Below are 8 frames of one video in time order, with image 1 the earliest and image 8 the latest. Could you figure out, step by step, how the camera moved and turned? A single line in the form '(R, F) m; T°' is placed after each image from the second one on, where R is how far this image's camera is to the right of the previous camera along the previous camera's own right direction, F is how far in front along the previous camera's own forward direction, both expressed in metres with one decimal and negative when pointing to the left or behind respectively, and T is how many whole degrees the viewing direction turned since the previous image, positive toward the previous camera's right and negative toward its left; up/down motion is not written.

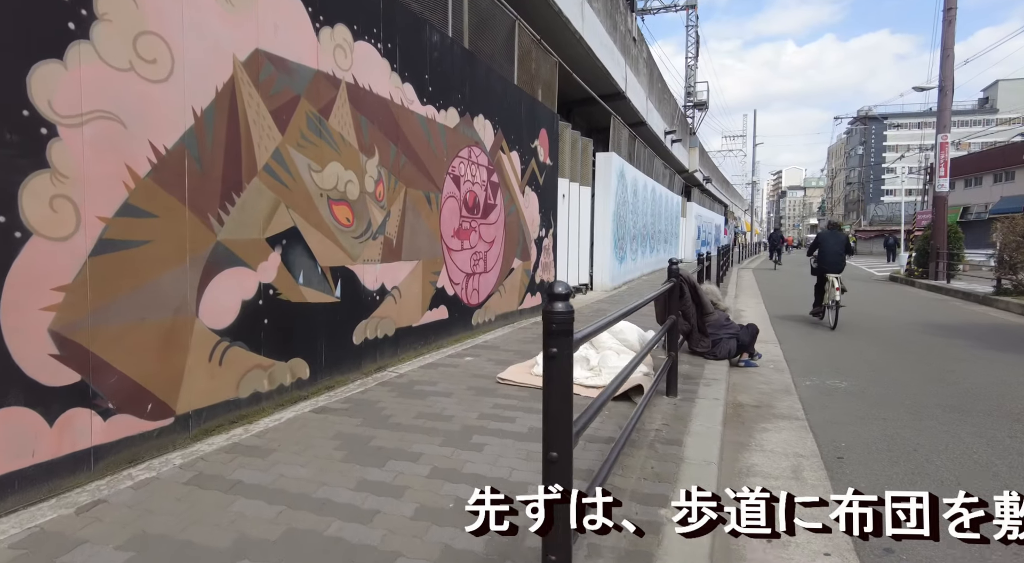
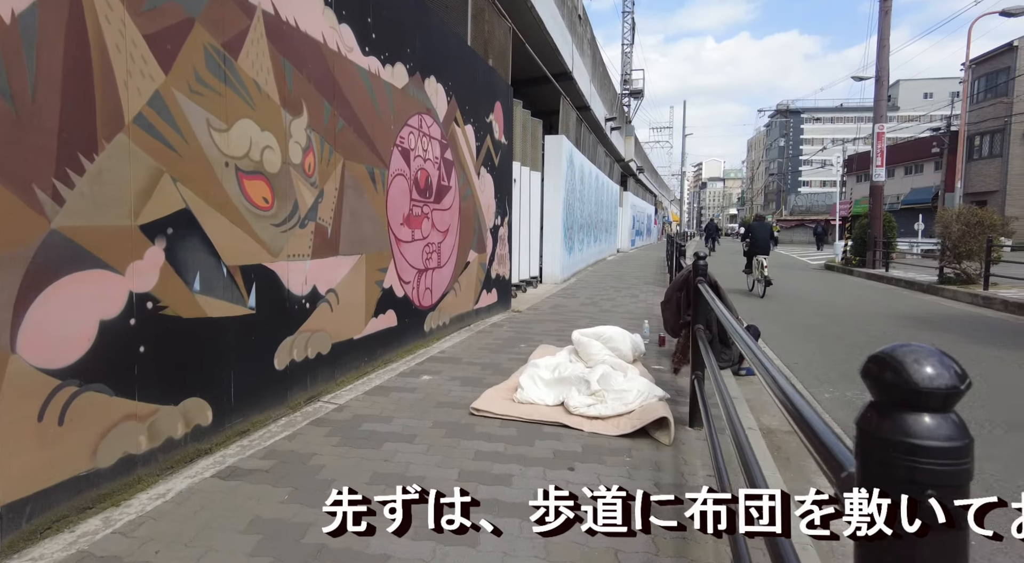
(-0.3, +1.2) m; +6°
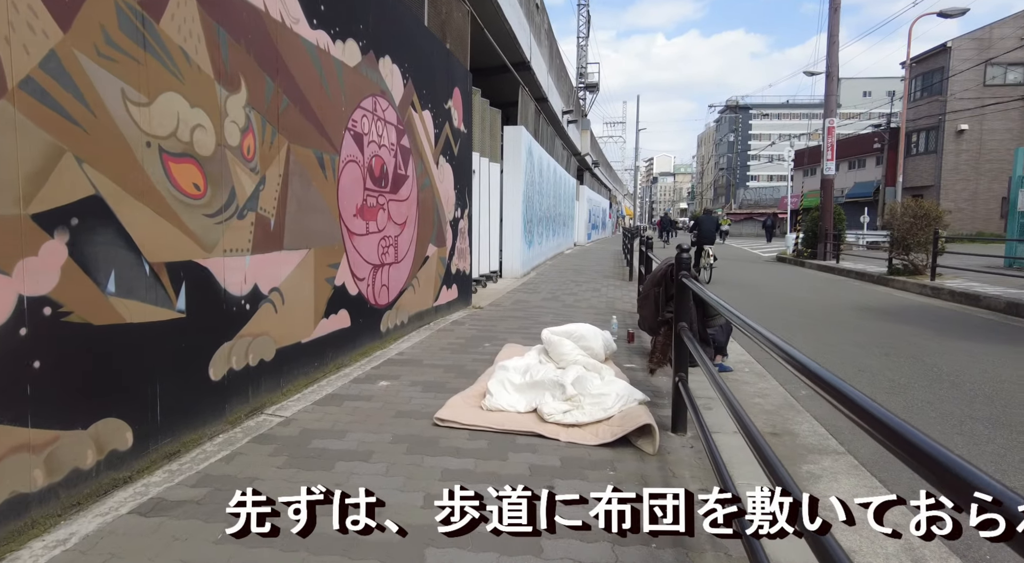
(-0.1, +0.4) m; +4°
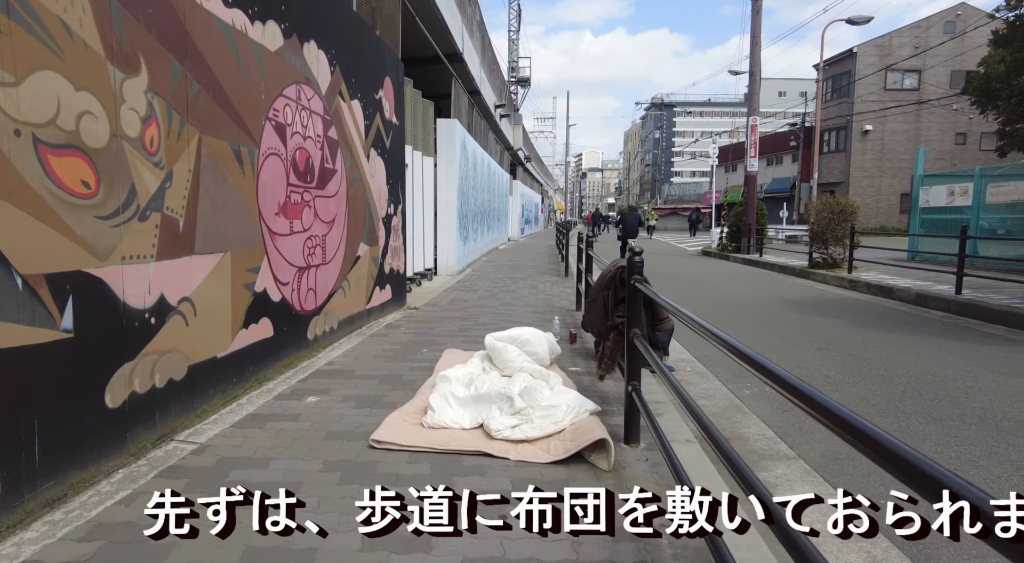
(-0.1, +0.3) m; +6°
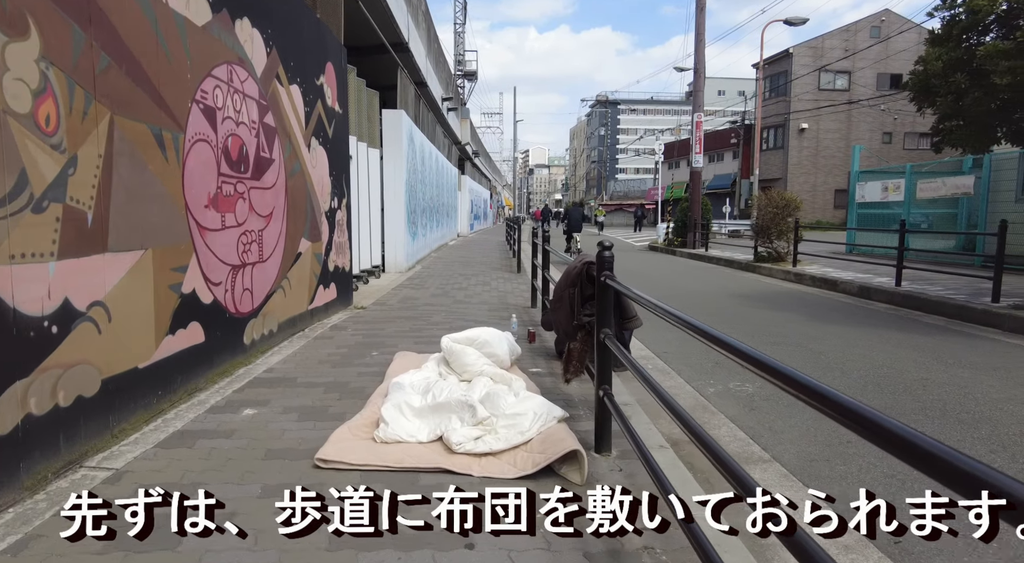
(-0.1, +0.3) m; +5°
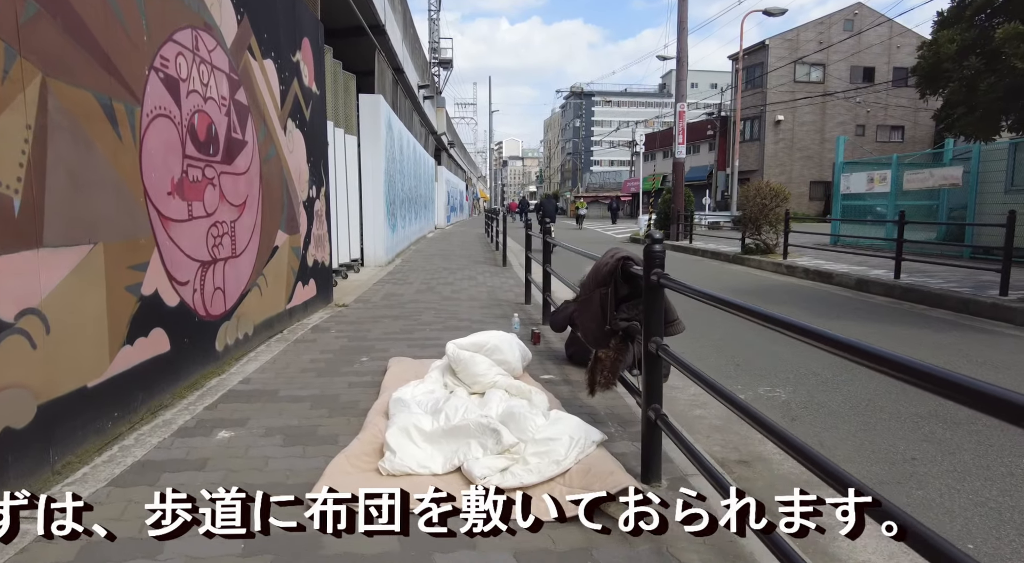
(-0.3, +0.5) m; +2°
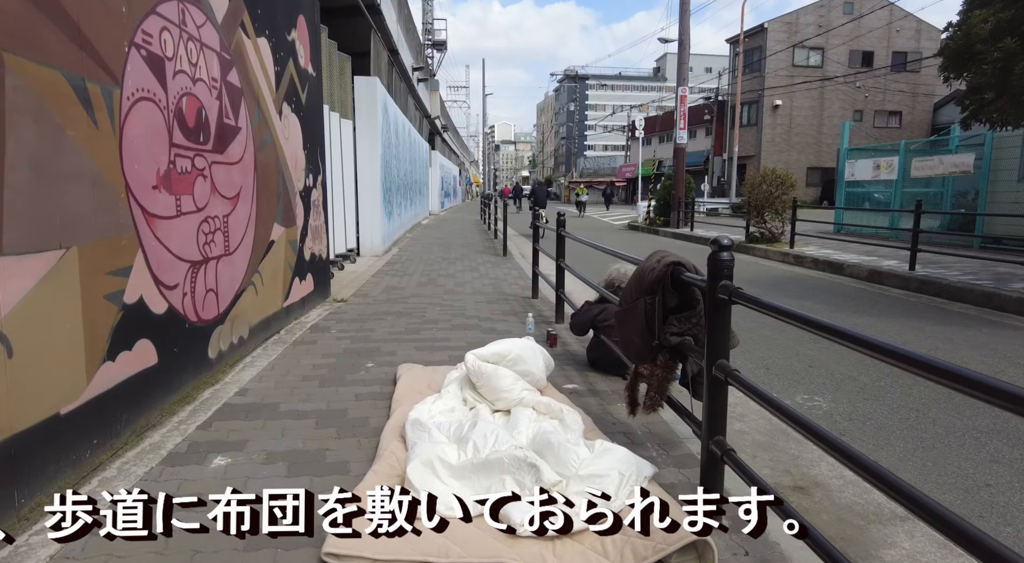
(-0.2, +0.4) m; +1°
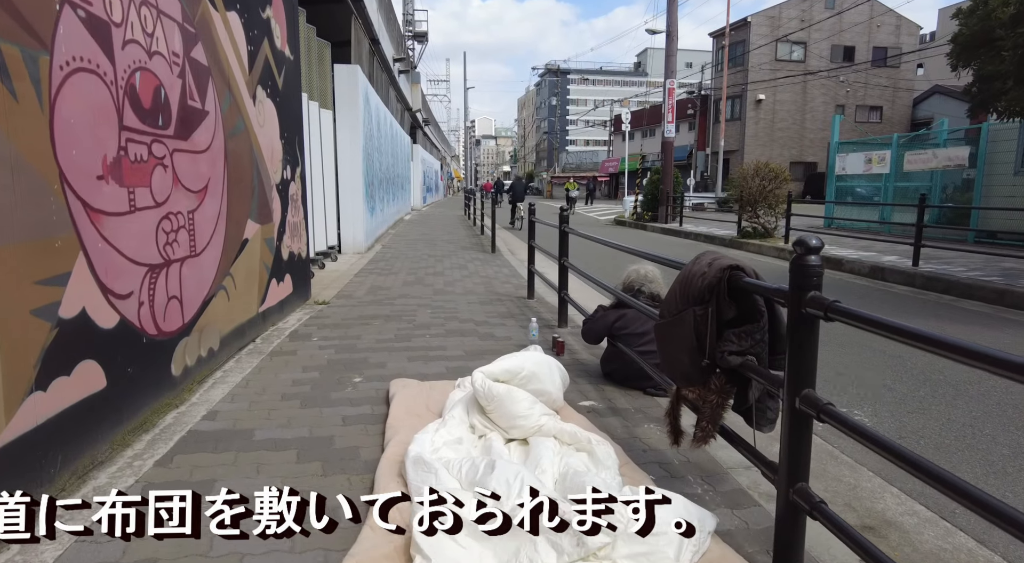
(-0.2, +0.5) m; +2°
